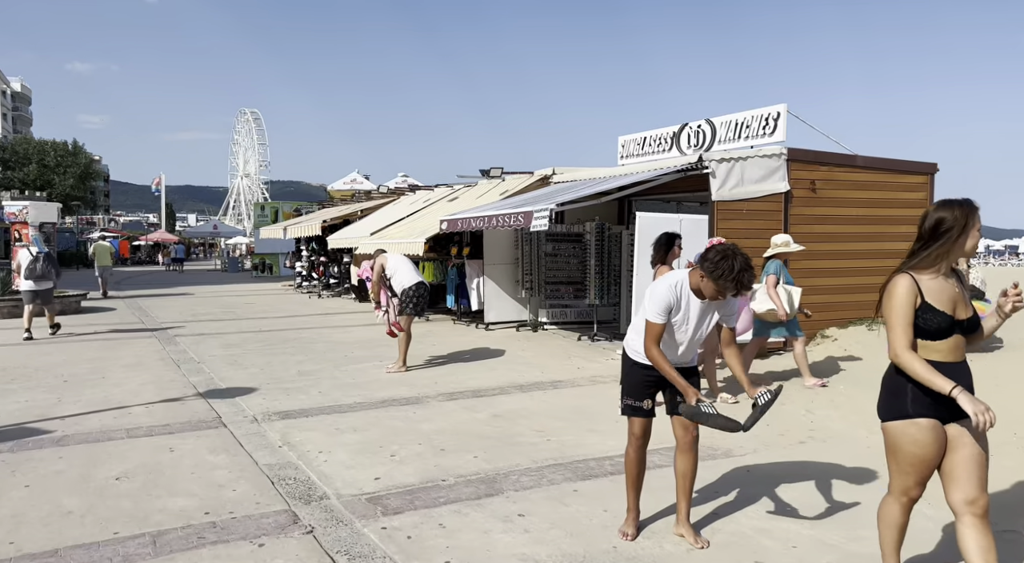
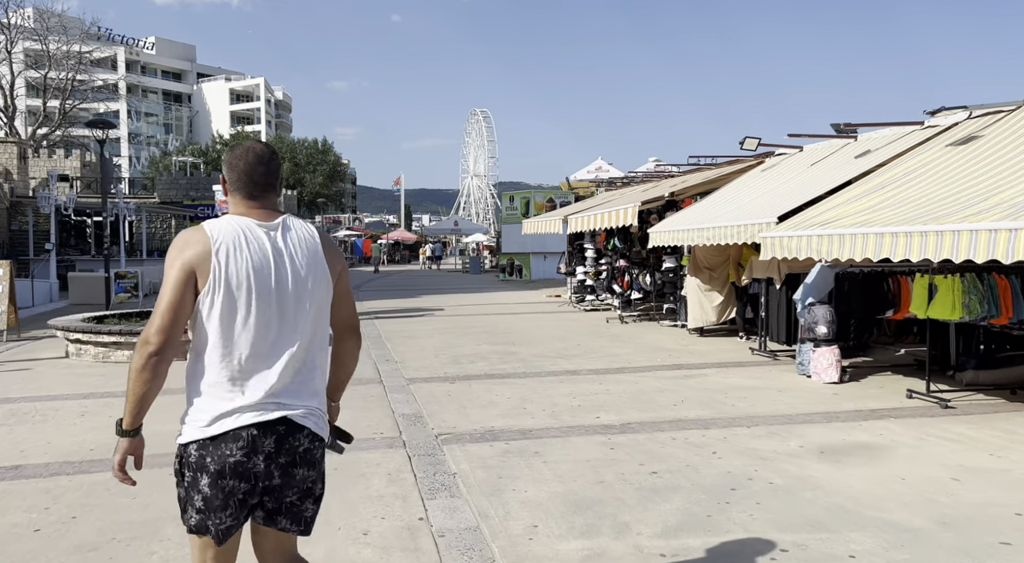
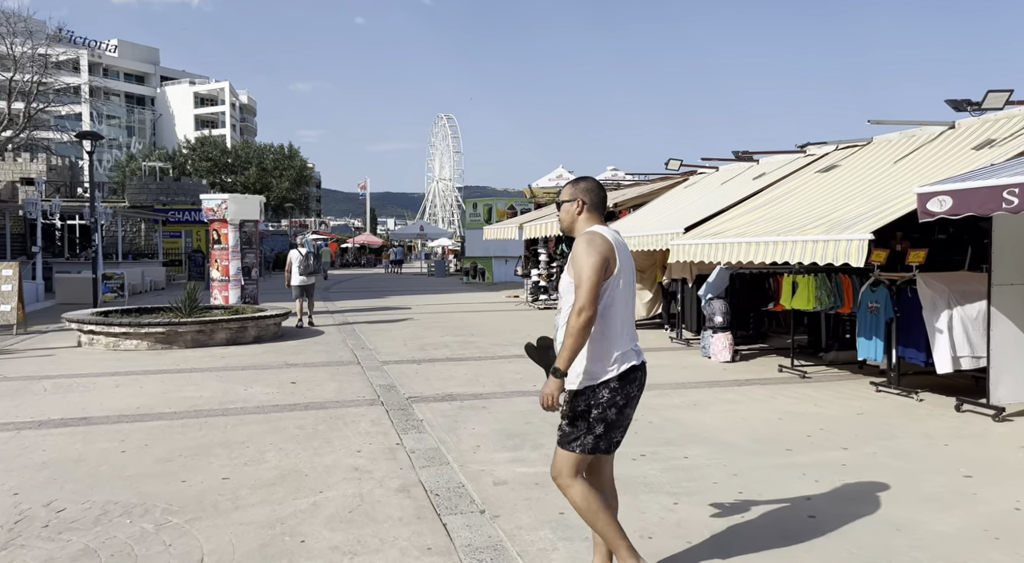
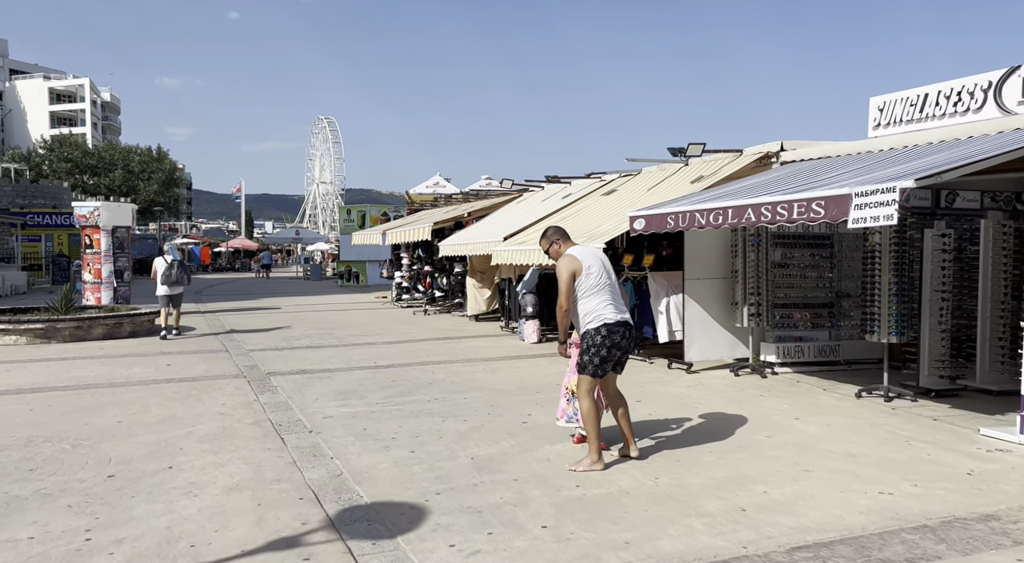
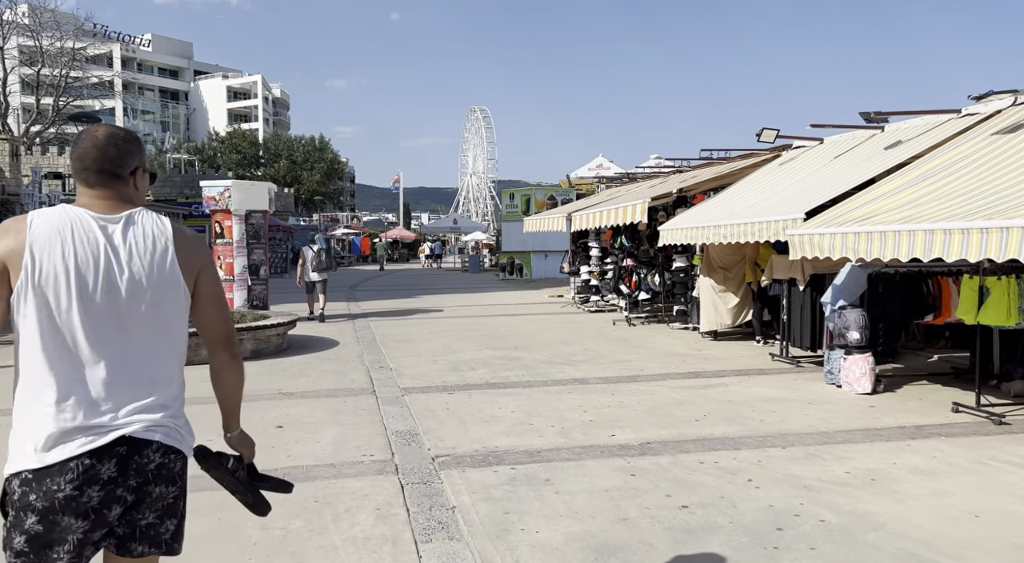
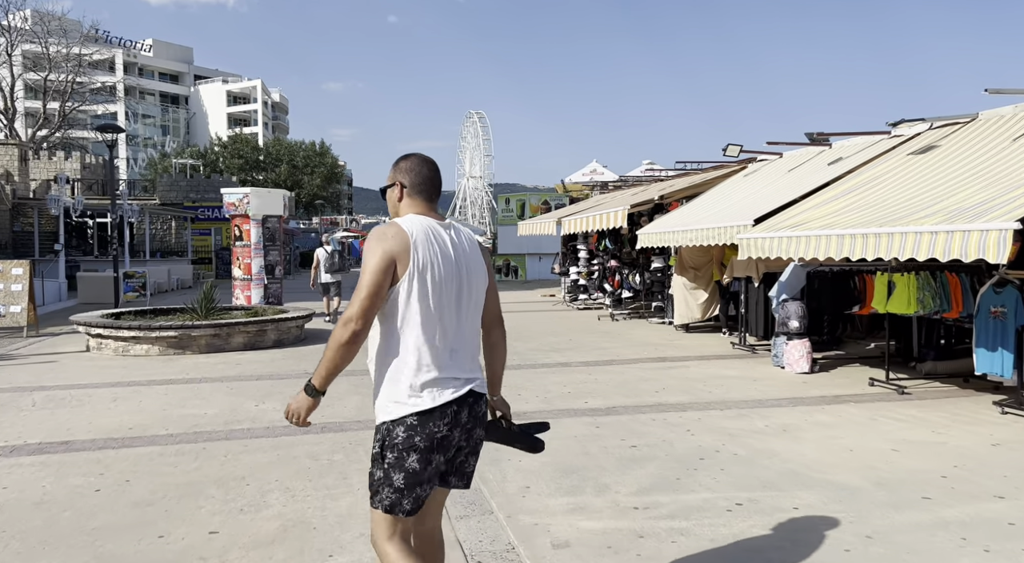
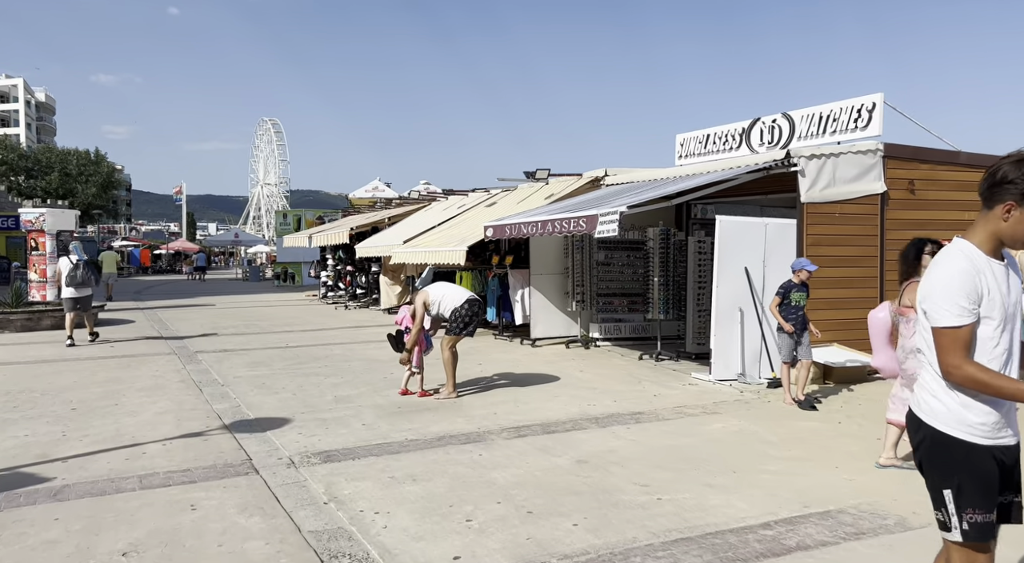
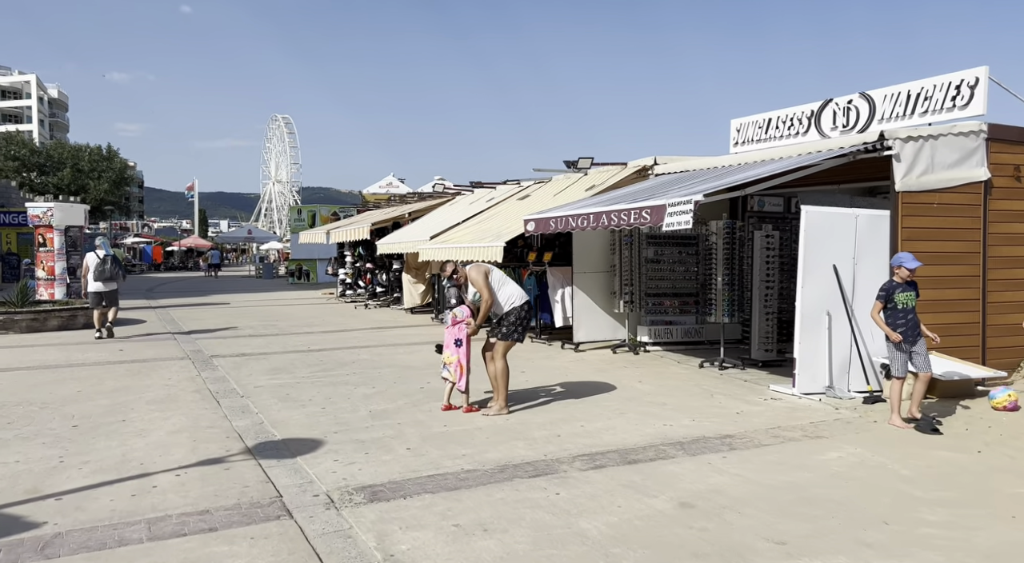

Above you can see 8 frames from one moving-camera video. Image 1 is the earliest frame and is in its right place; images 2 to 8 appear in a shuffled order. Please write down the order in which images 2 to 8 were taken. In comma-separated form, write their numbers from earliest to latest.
7, 8, 4, 3, 6, 2, 5
